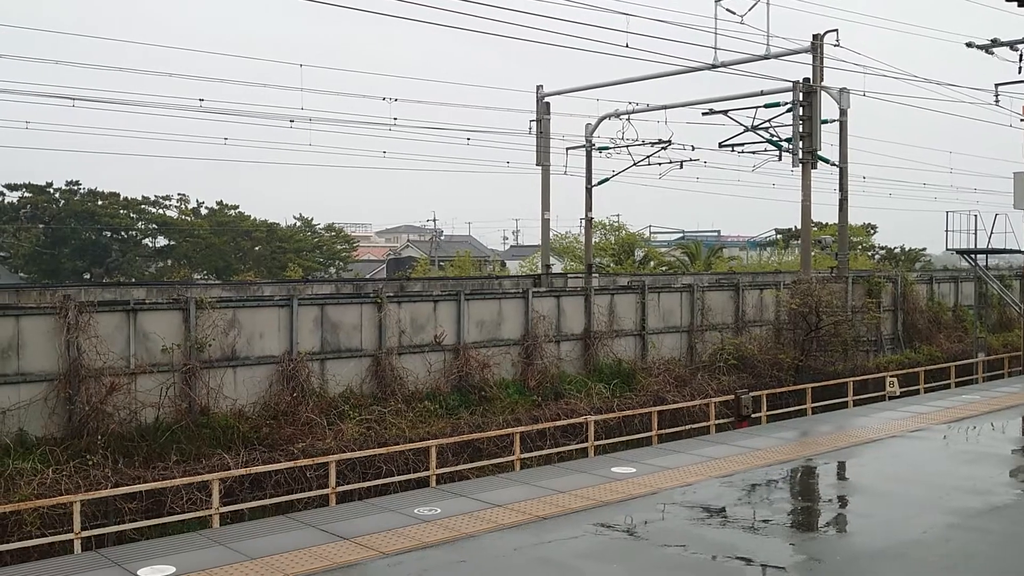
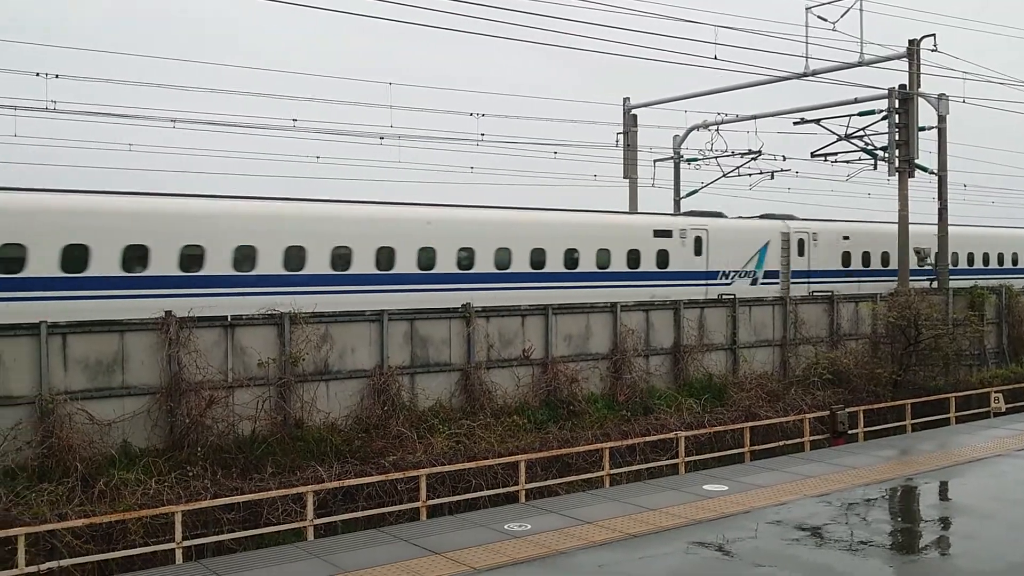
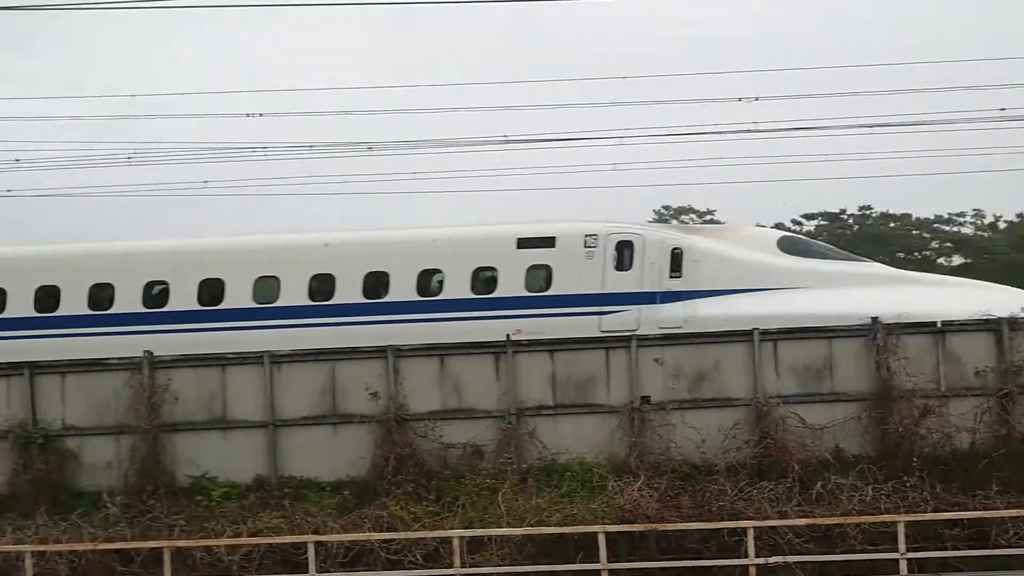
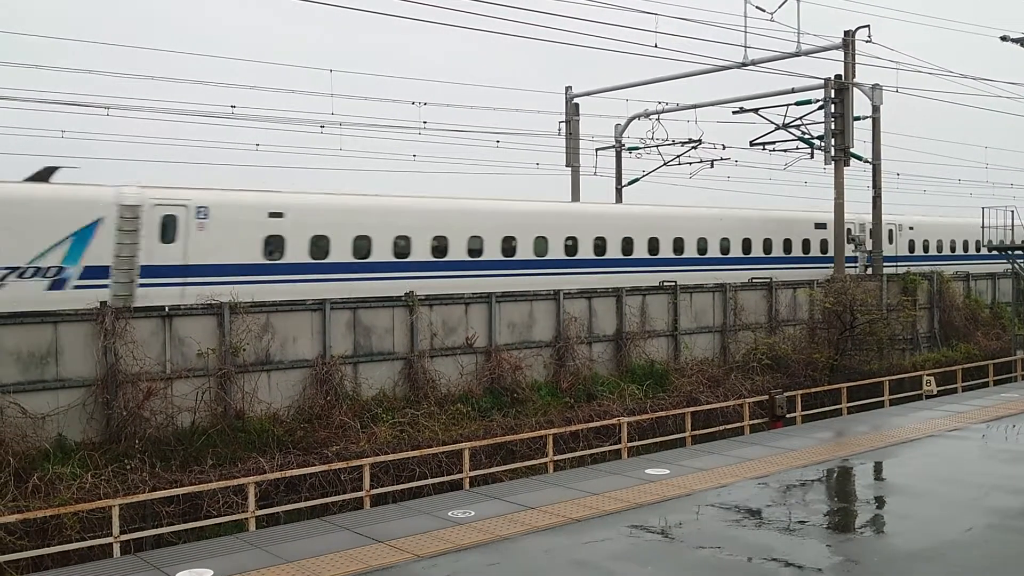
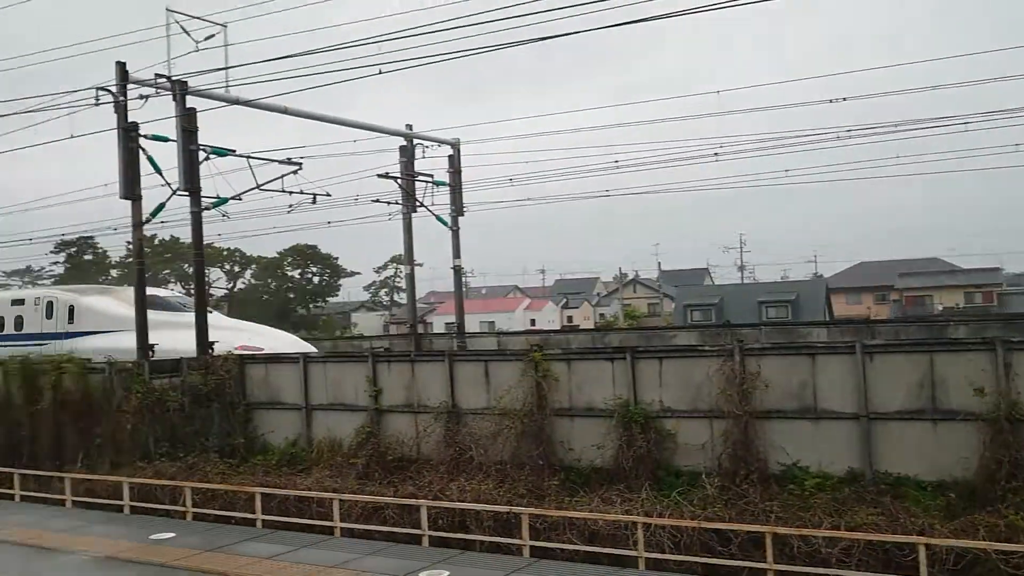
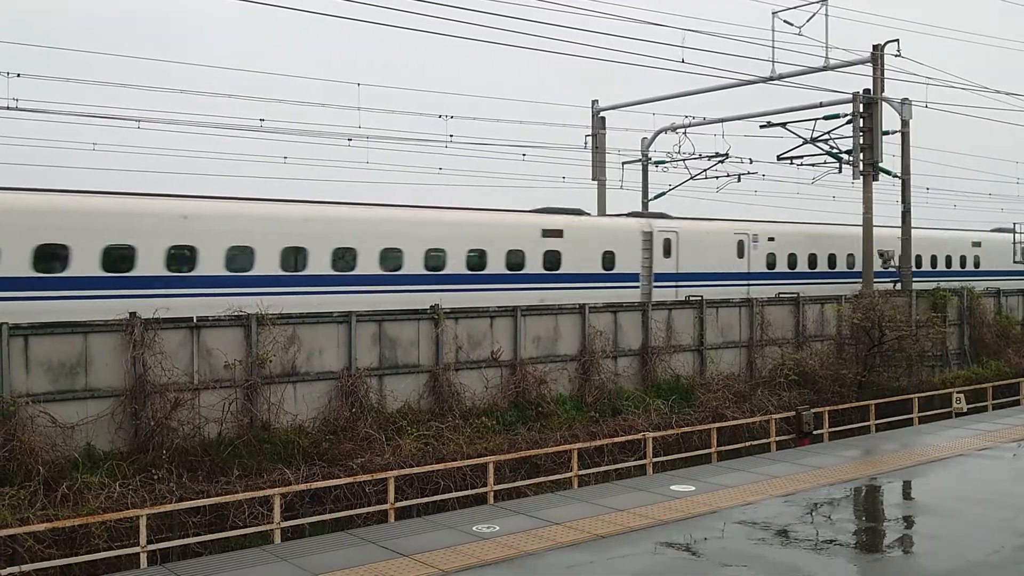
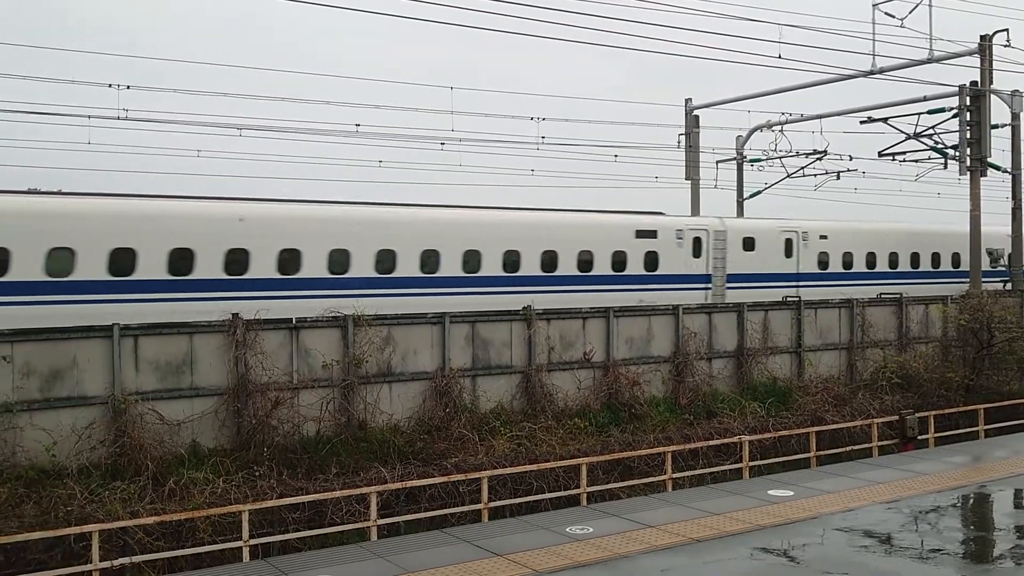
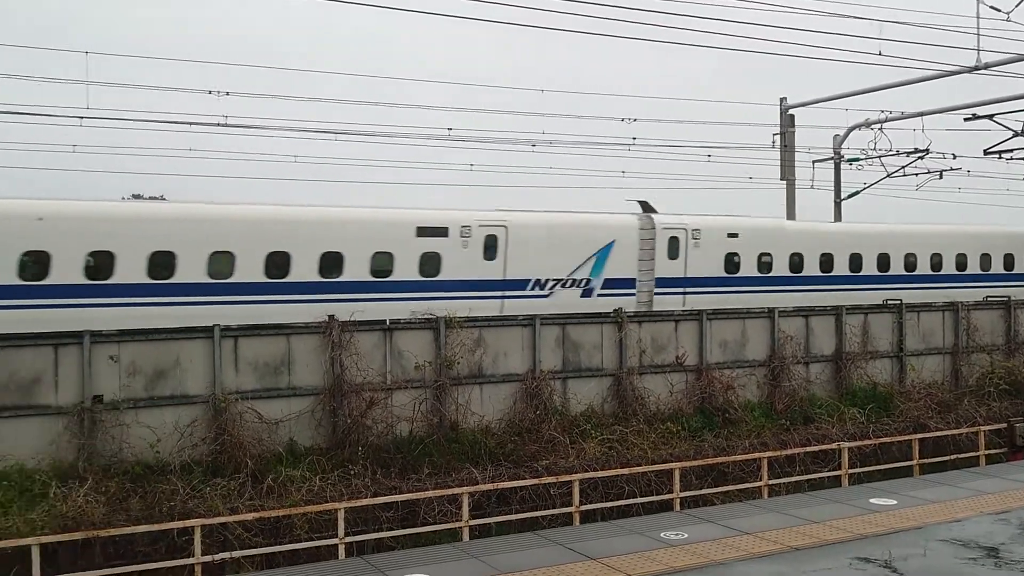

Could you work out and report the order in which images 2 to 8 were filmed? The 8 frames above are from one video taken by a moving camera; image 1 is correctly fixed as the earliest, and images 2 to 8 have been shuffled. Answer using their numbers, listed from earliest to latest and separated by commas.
4, 6, 2, 7, 8, 3, 5
